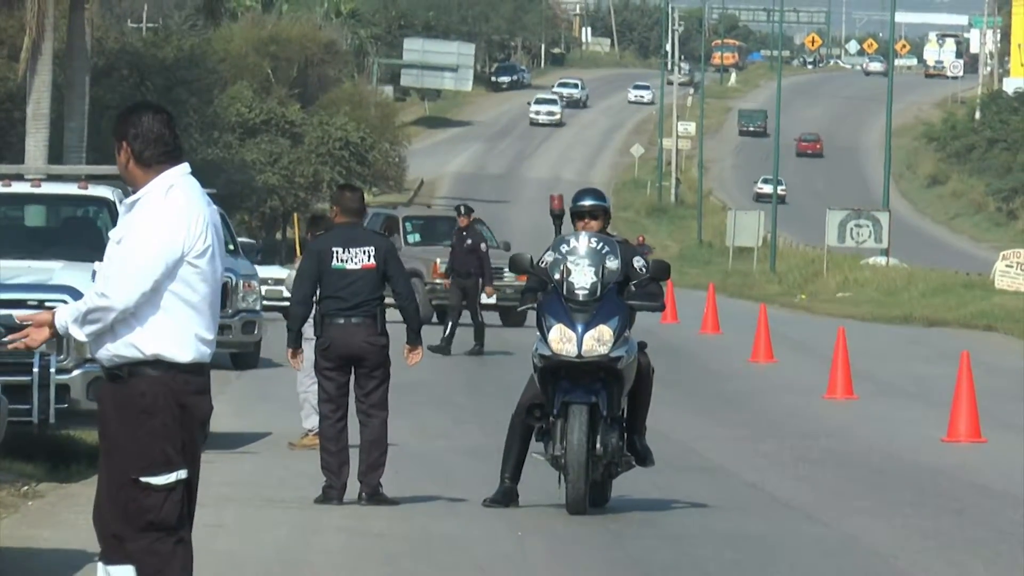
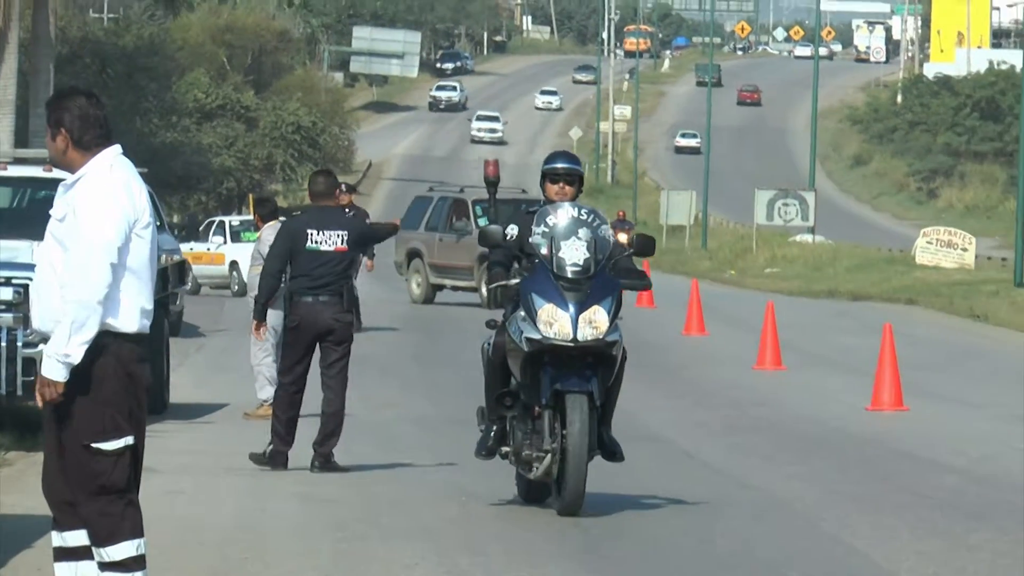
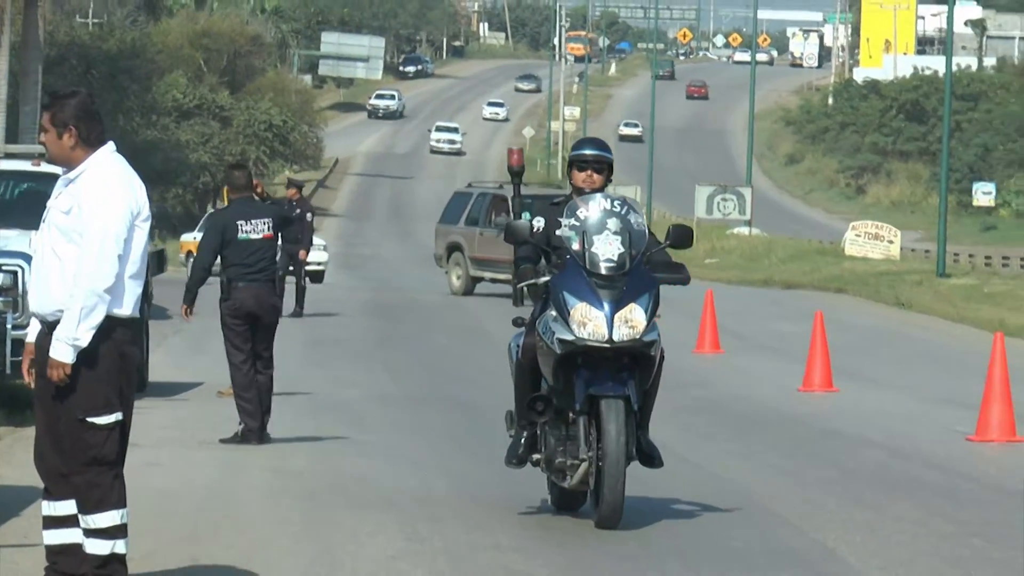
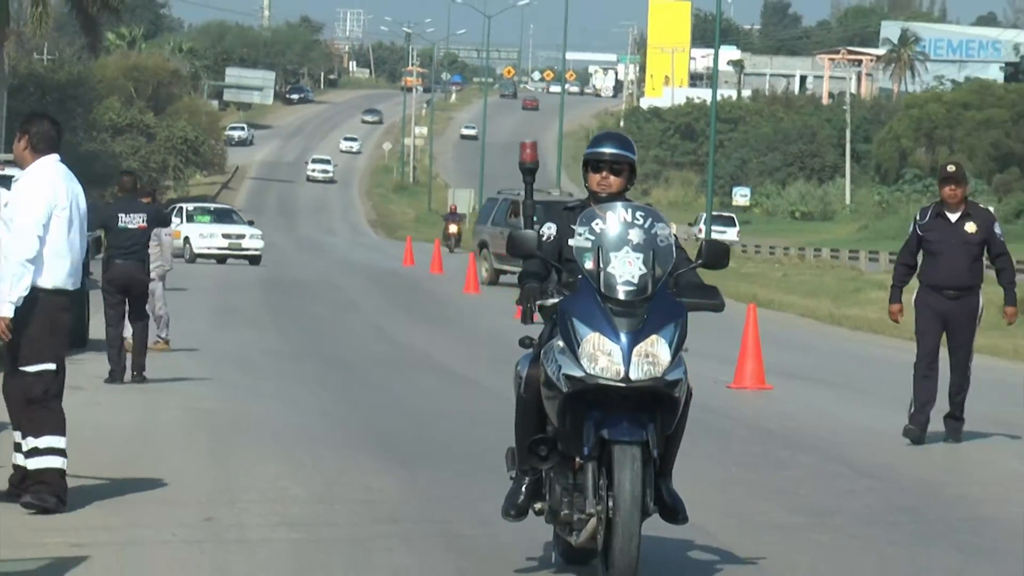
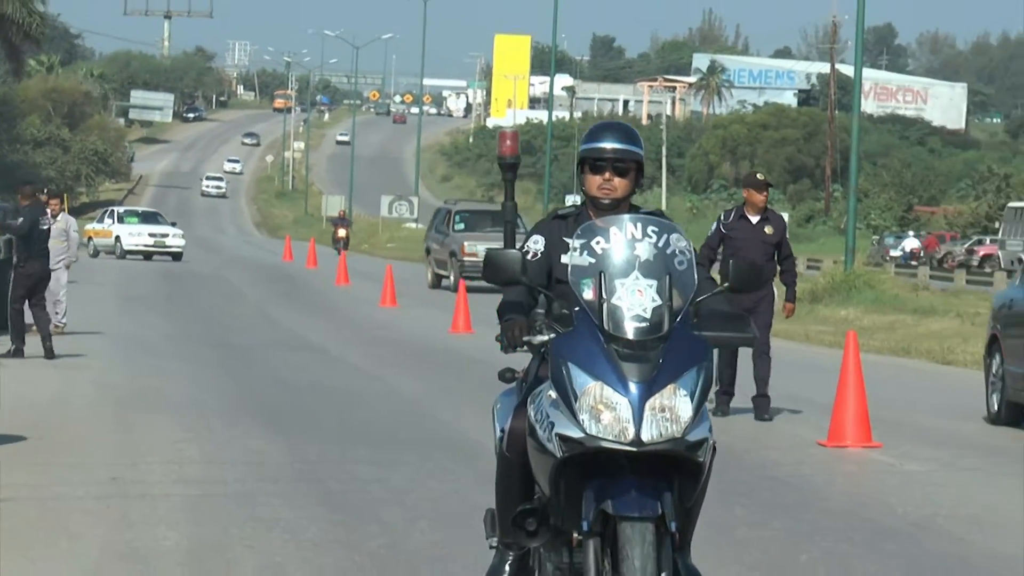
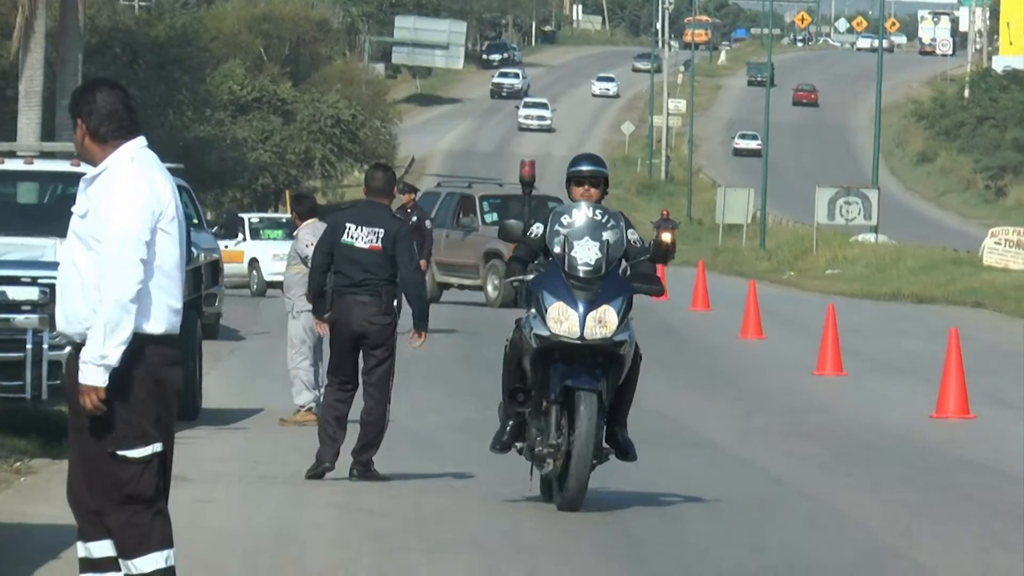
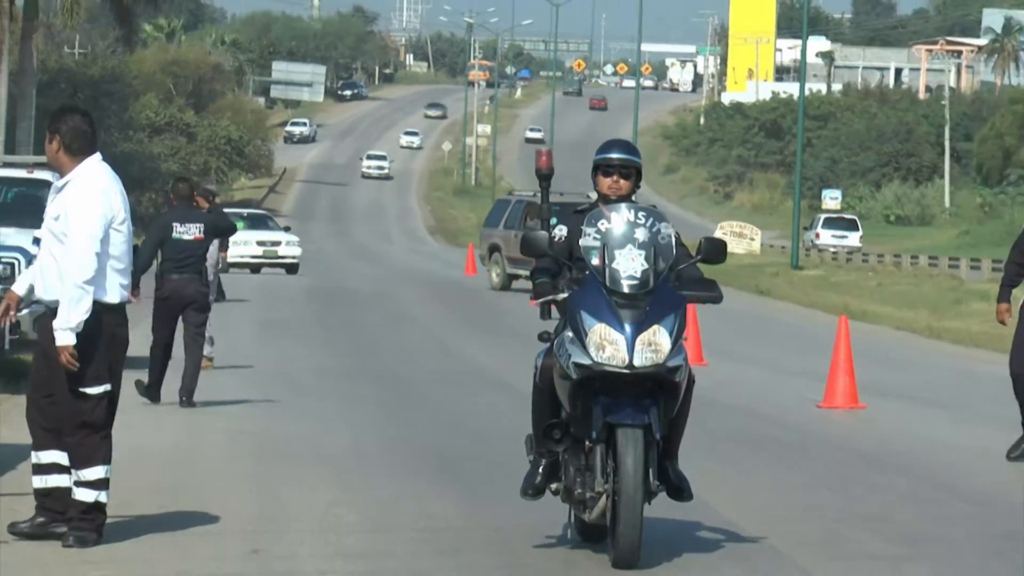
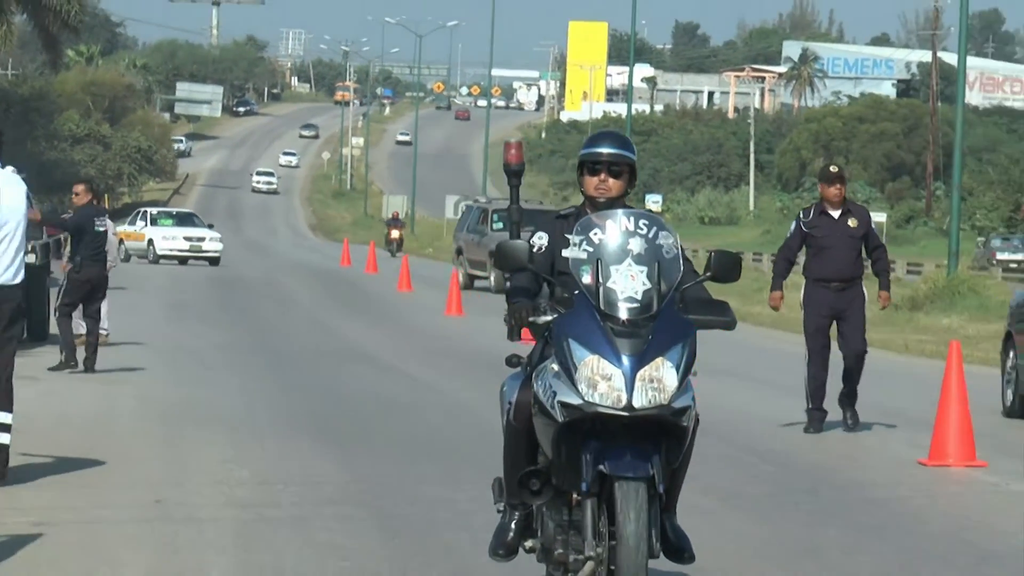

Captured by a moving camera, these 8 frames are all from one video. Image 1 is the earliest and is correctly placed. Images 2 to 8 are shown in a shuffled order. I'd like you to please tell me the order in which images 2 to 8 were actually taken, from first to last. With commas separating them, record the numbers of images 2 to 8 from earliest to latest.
6, 2, 3, 7, 4, 8, 5
